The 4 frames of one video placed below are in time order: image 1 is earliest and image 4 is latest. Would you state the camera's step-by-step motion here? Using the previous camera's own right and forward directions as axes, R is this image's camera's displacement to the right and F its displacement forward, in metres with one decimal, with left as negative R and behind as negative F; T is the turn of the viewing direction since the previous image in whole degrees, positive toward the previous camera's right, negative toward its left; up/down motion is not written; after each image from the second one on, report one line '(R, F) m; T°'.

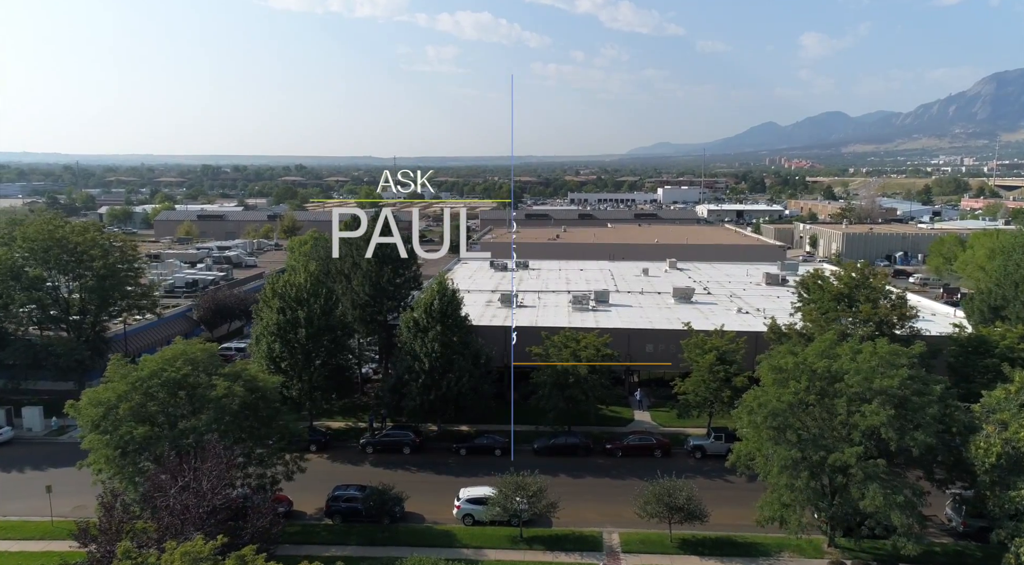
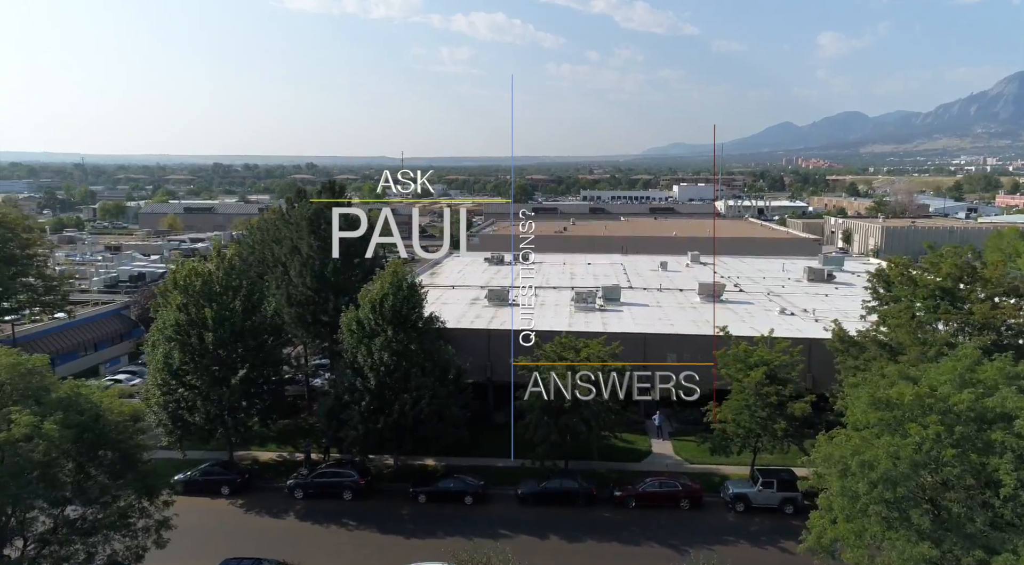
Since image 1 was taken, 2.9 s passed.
(+1.0, +6.1) m; -1°
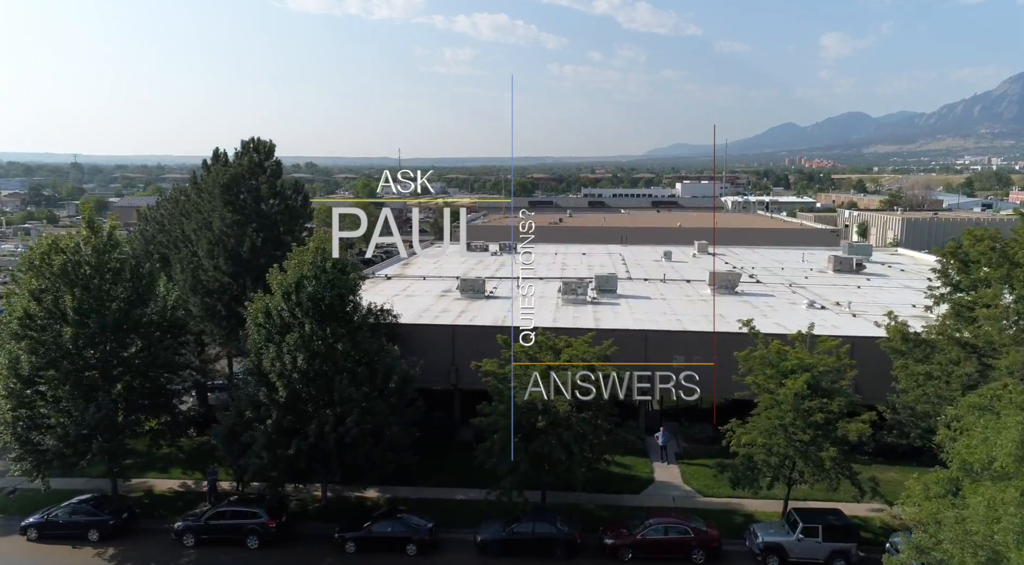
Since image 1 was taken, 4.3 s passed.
(+1.0, +4.4) m; 0°
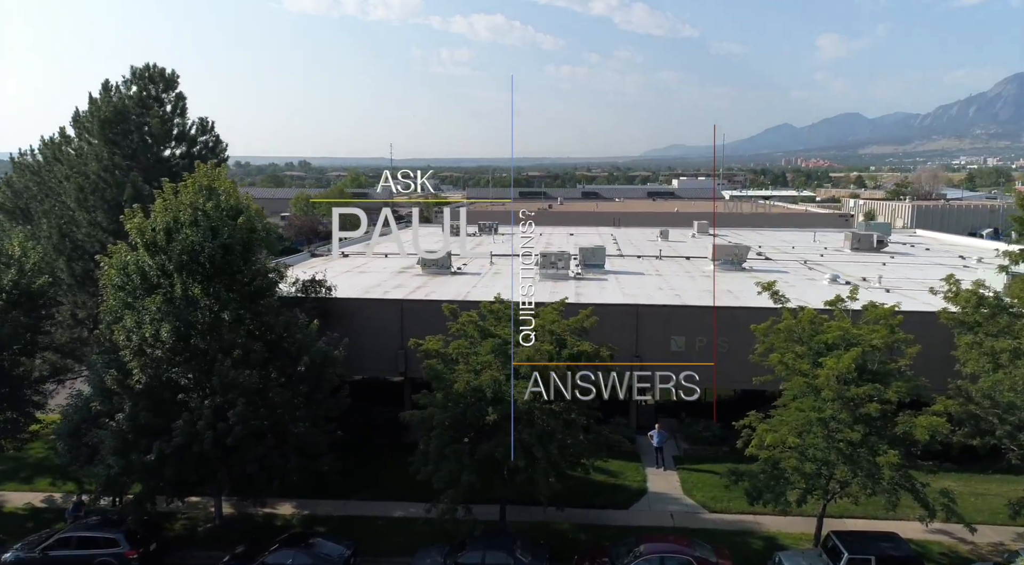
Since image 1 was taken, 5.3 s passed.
(+0.9, +3.5) m; 0°
